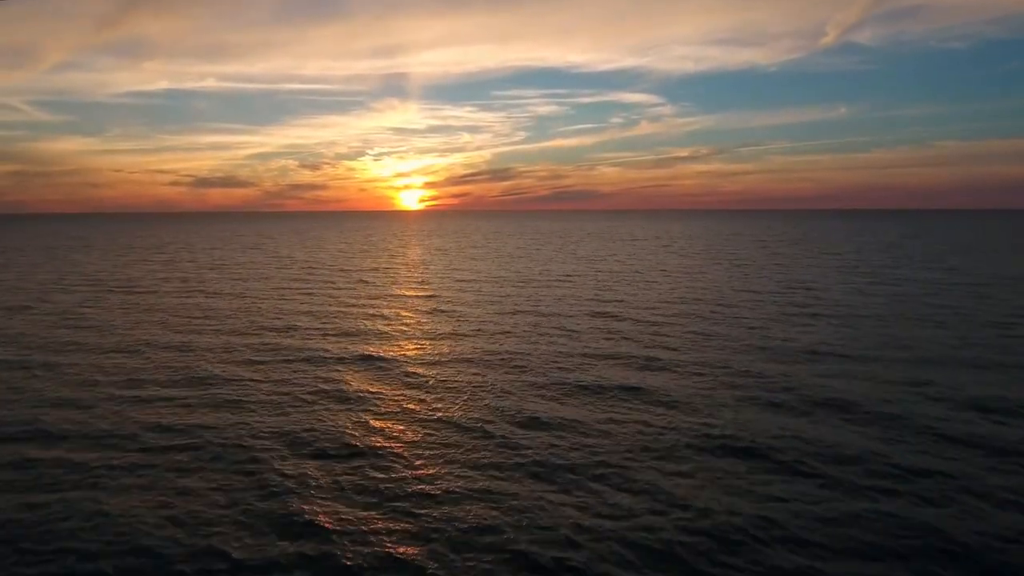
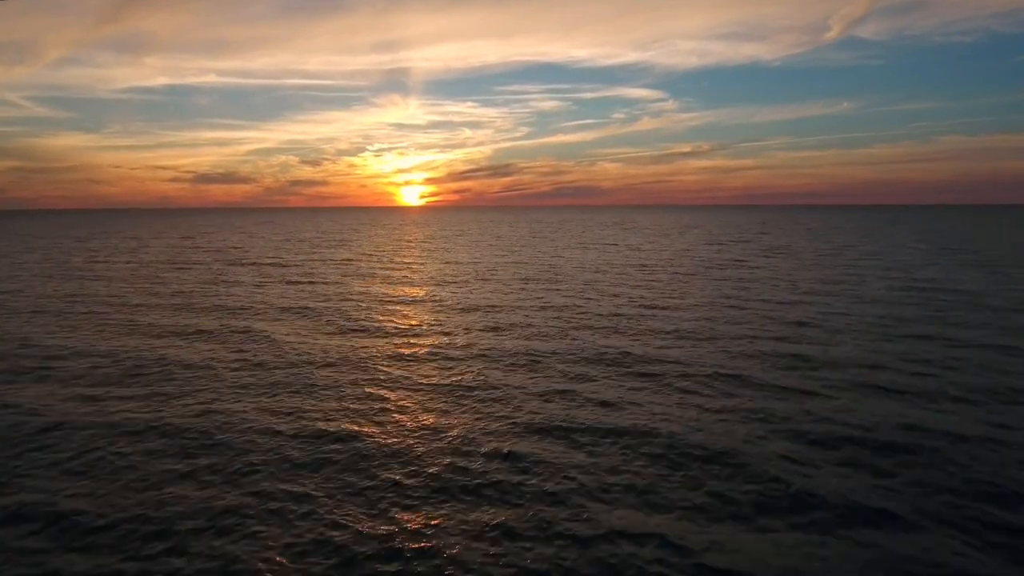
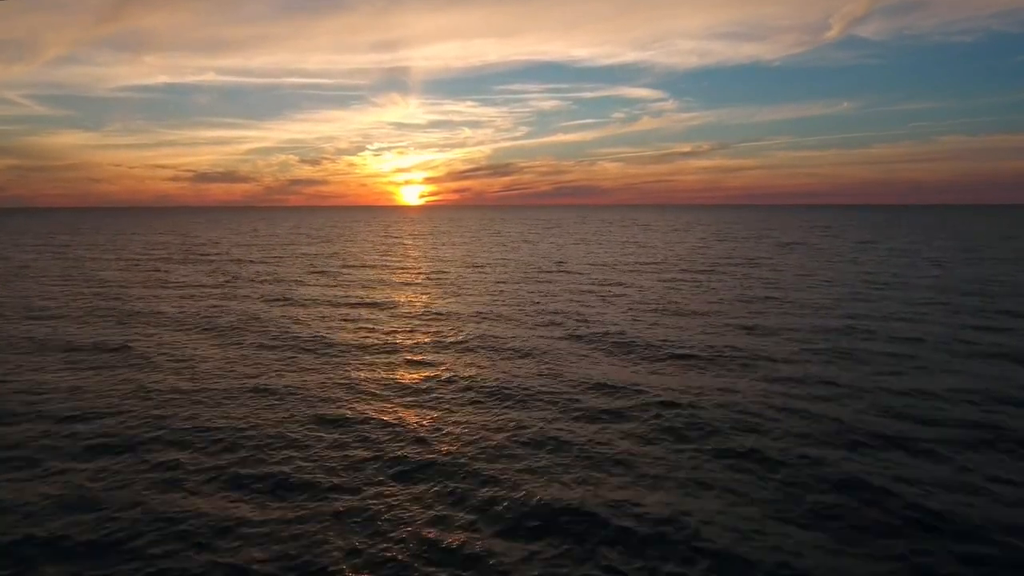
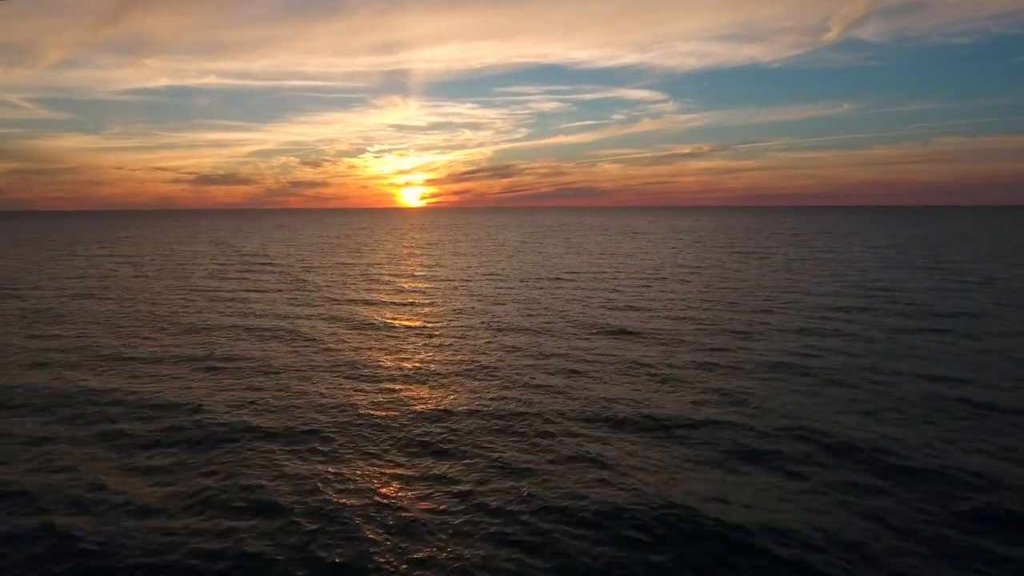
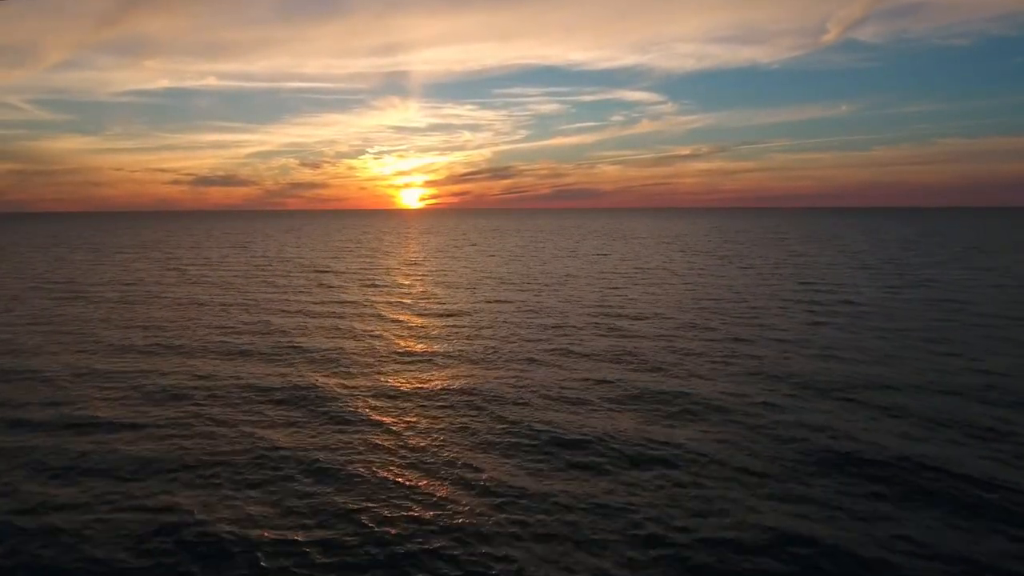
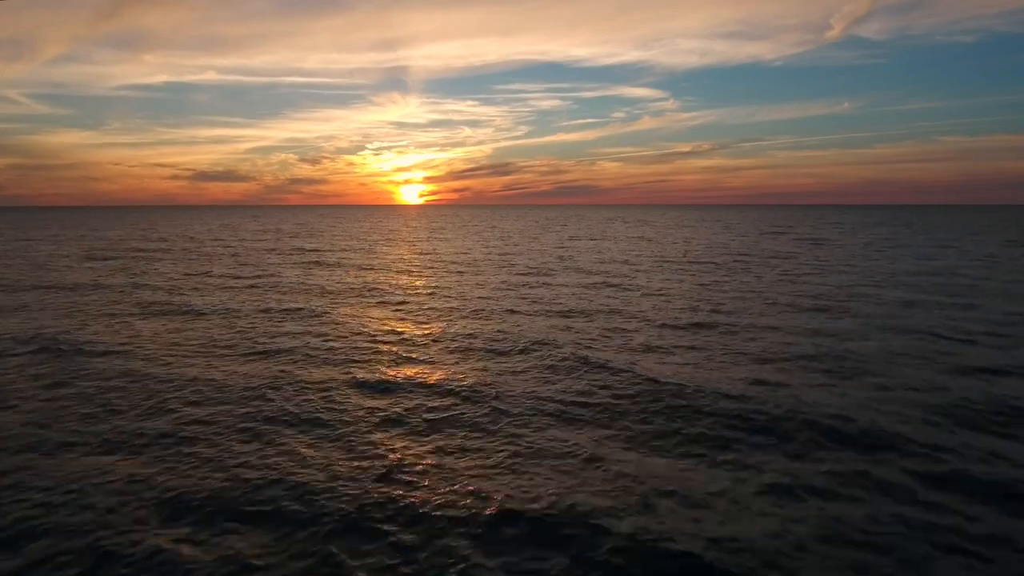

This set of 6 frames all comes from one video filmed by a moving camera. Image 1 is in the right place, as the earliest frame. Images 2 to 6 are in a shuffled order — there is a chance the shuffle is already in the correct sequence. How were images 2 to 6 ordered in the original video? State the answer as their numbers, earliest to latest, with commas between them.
5, 4, 2, 3, 6
